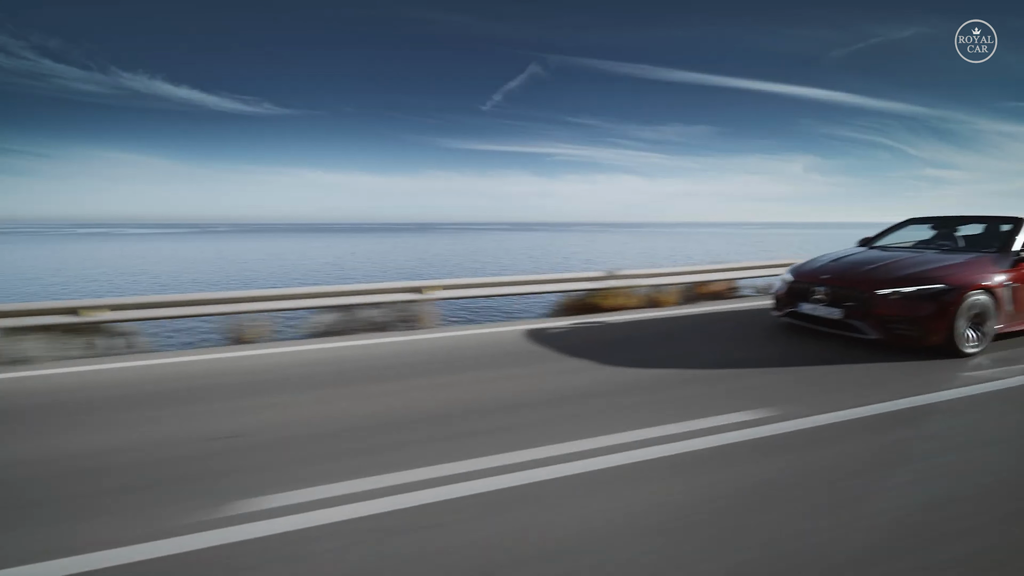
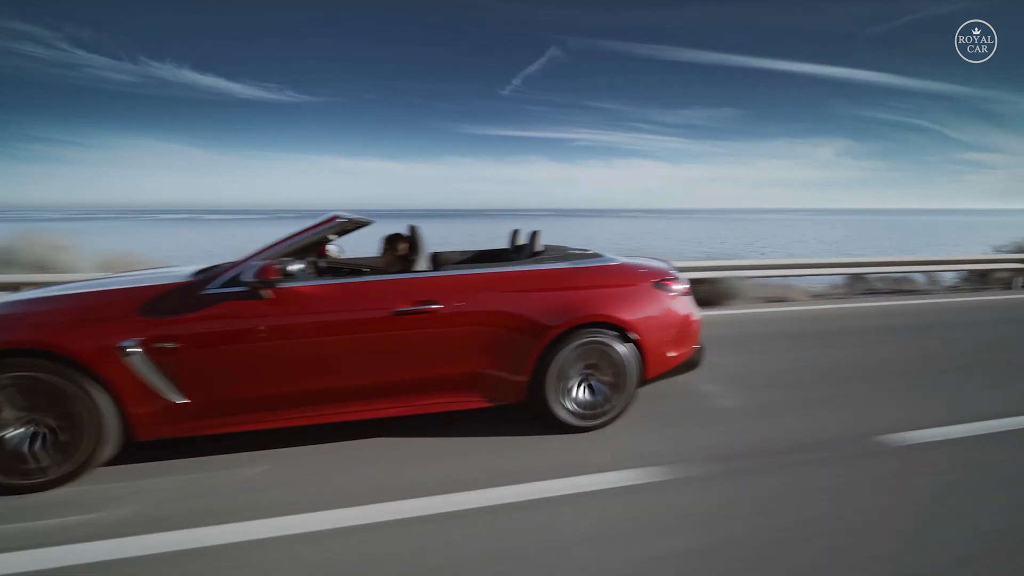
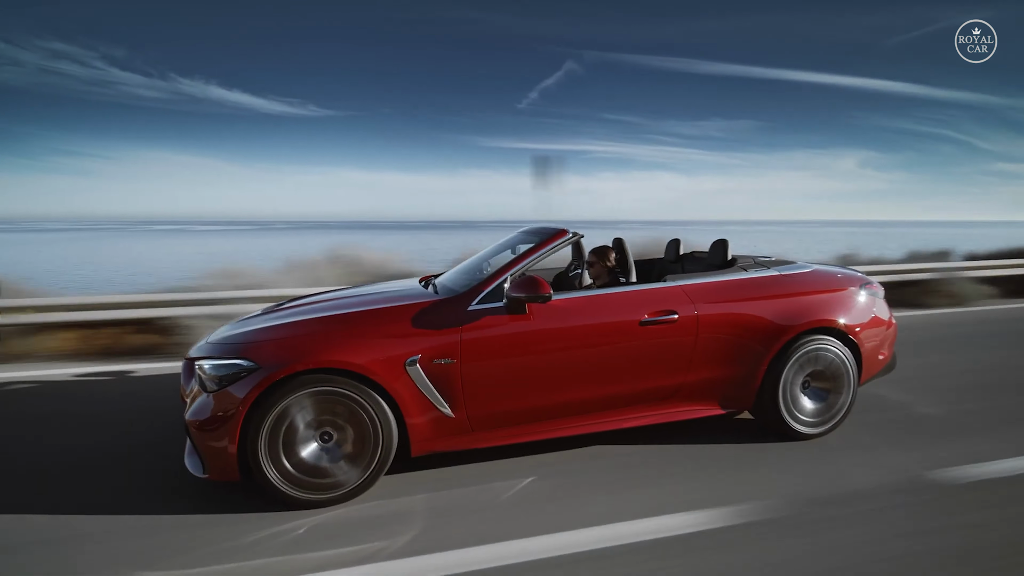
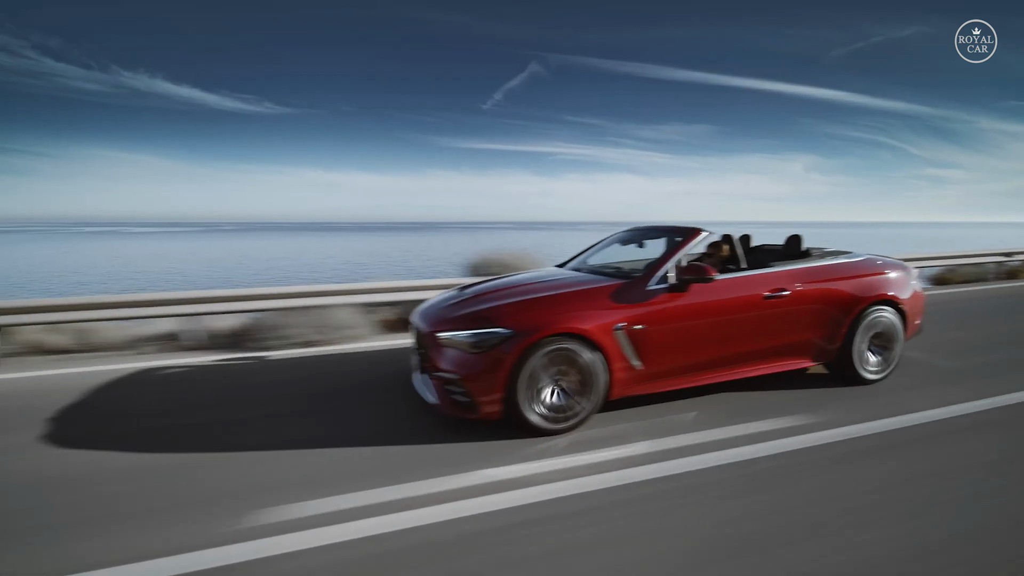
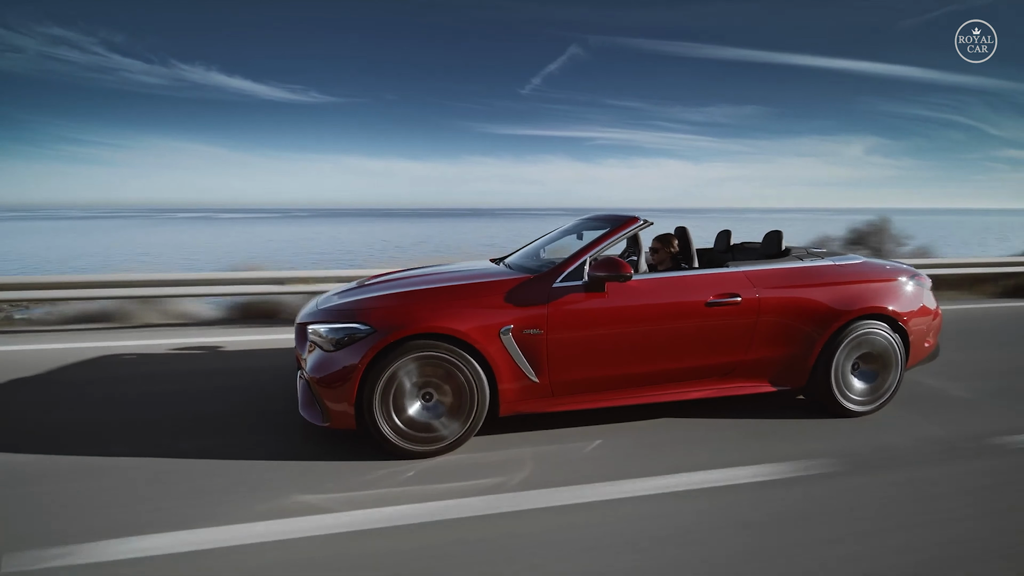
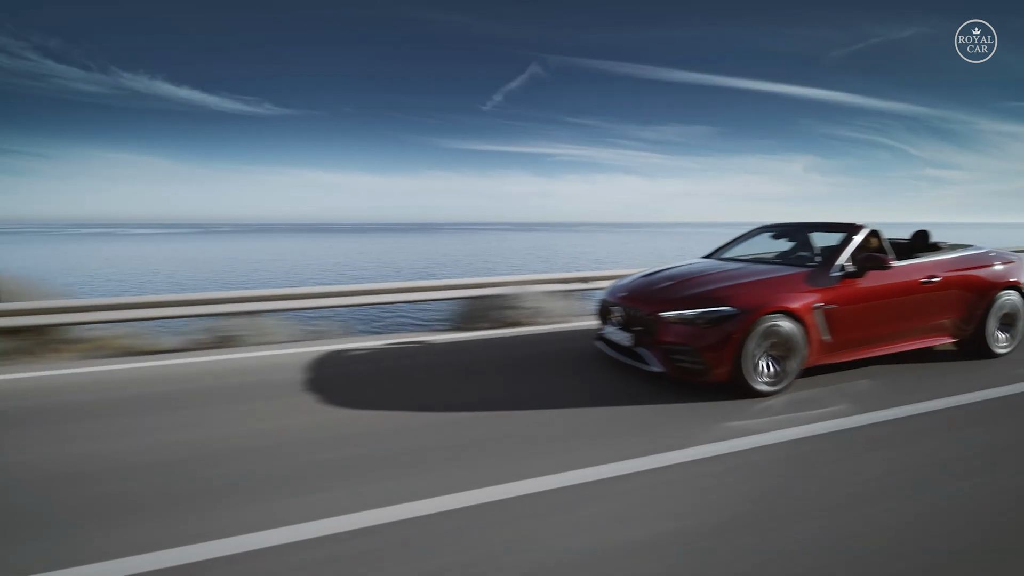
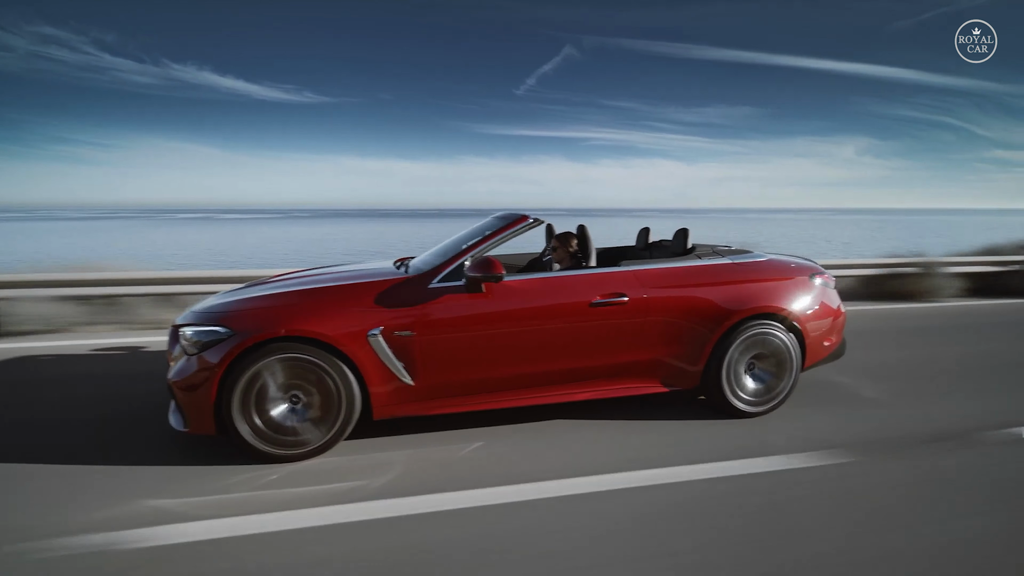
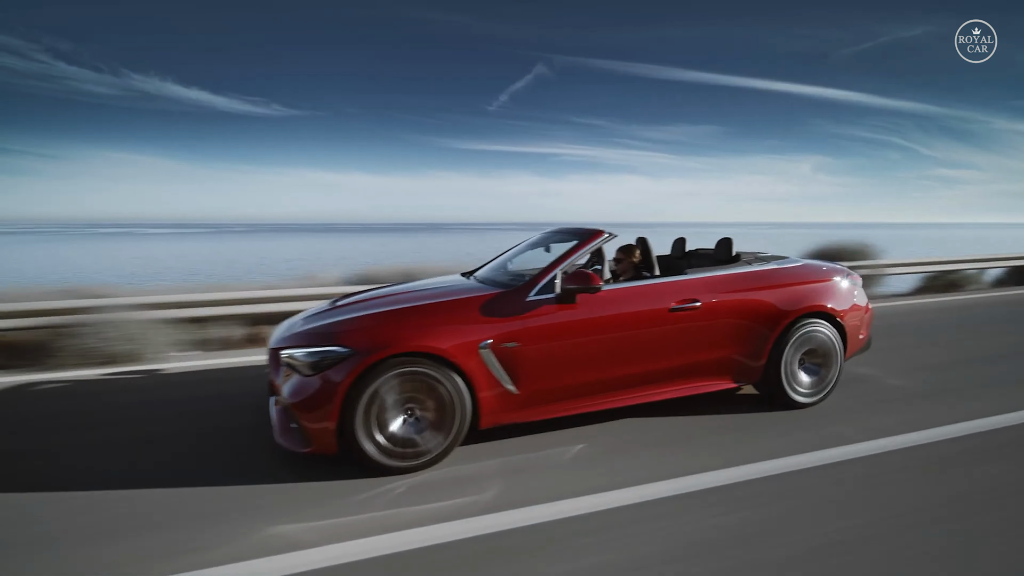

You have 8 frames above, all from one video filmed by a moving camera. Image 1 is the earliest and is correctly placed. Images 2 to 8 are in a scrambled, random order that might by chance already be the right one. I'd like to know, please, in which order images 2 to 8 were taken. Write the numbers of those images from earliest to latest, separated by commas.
6, 4, 8, 3, 5, 7, 2
